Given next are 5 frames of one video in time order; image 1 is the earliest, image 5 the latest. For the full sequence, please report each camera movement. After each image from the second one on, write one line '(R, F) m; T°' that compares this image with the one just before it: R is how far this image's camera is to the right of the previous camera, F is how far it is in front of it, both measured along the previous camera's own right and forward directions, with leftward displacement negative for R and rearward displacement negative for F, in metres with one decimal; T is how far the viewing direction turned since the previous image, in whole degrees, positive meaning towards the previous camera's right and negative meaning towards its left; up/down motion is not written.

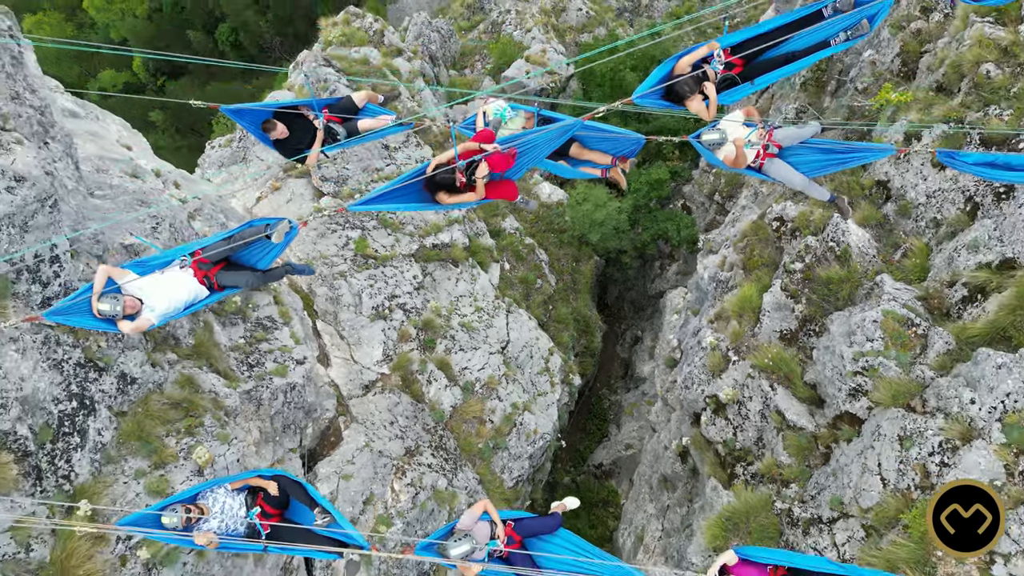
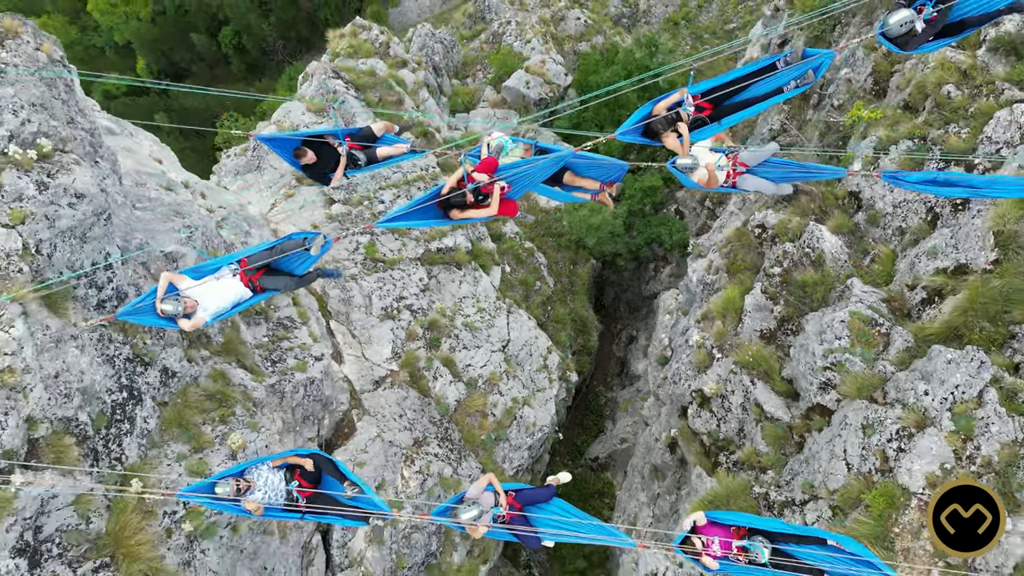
(0.0, -0.7) m; 0°
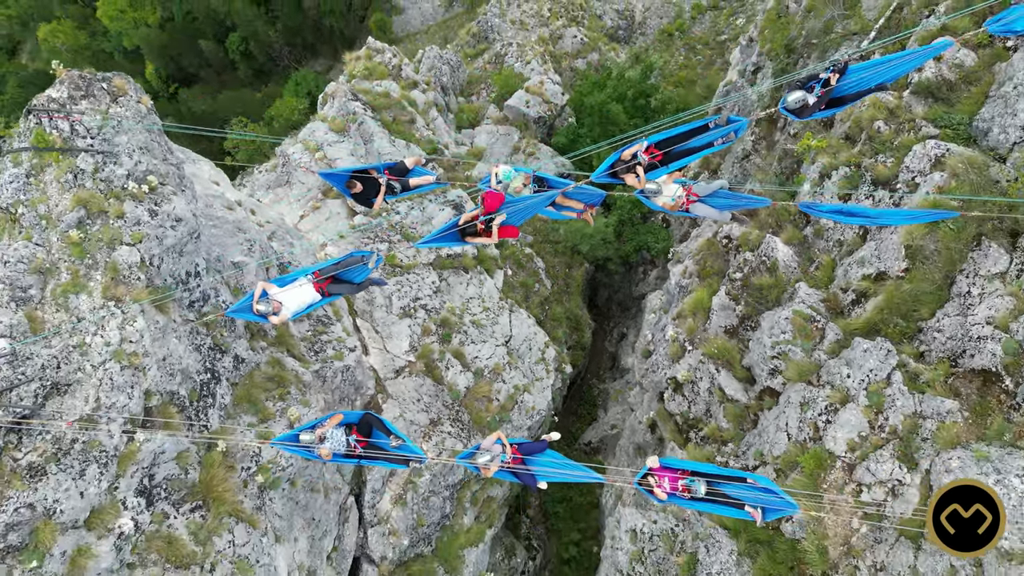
(0.0, -1.6) m; 0°
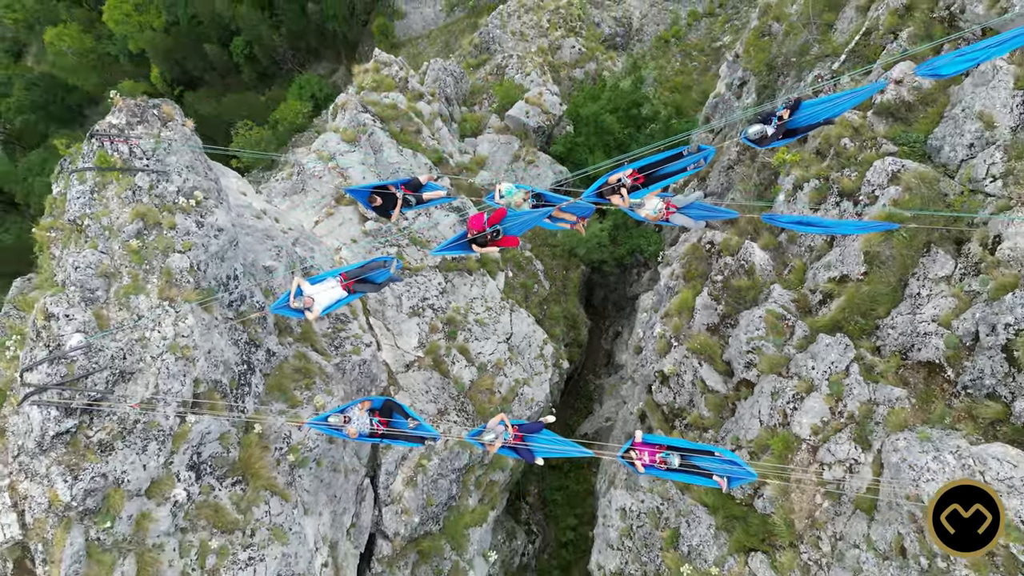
(0.0, -1.0) m; 0°
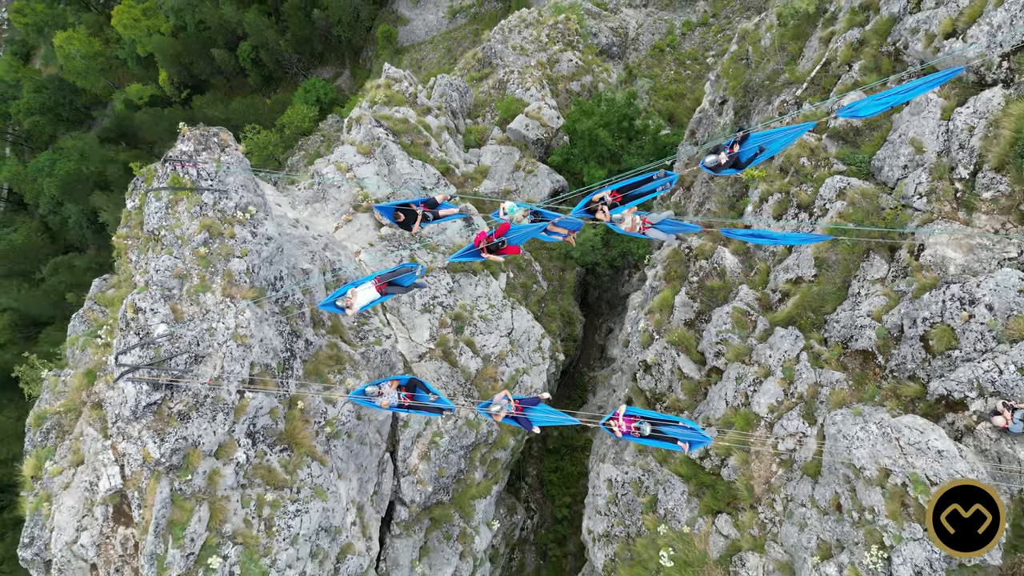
(0.0, -1.6) m; 0°
